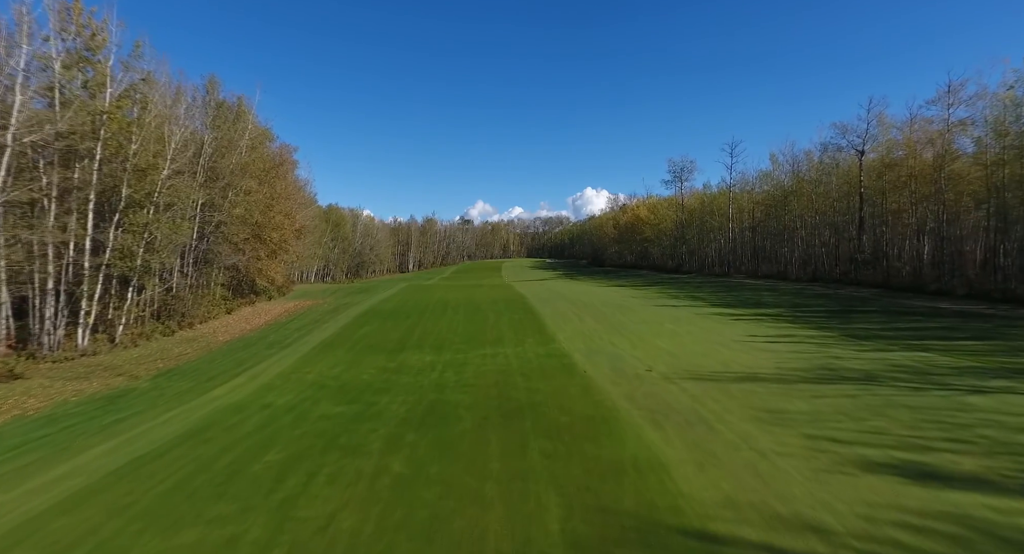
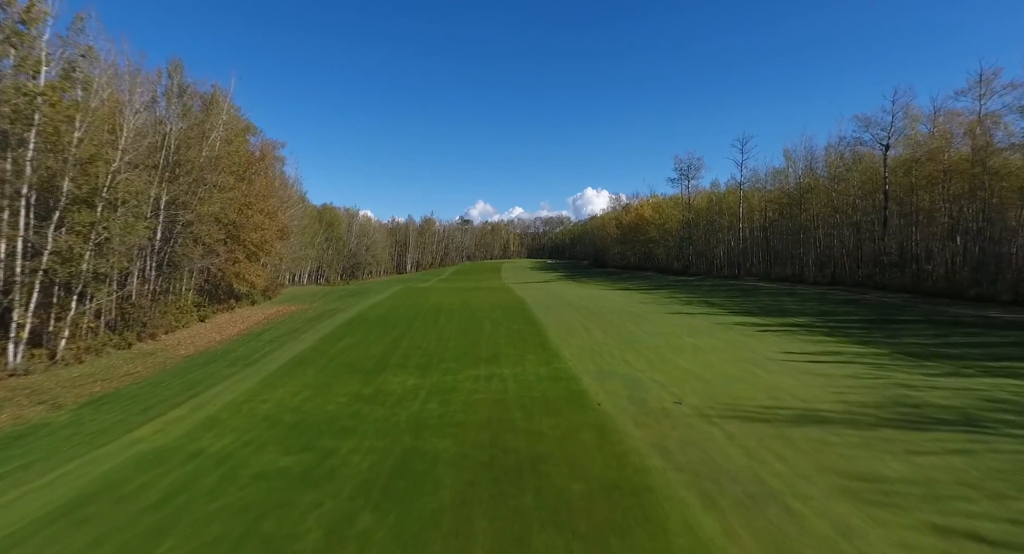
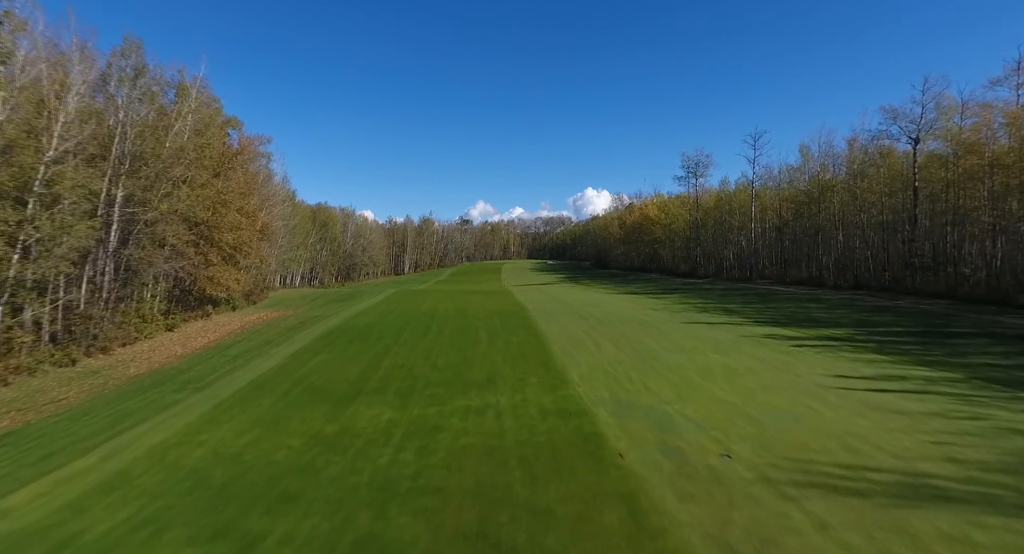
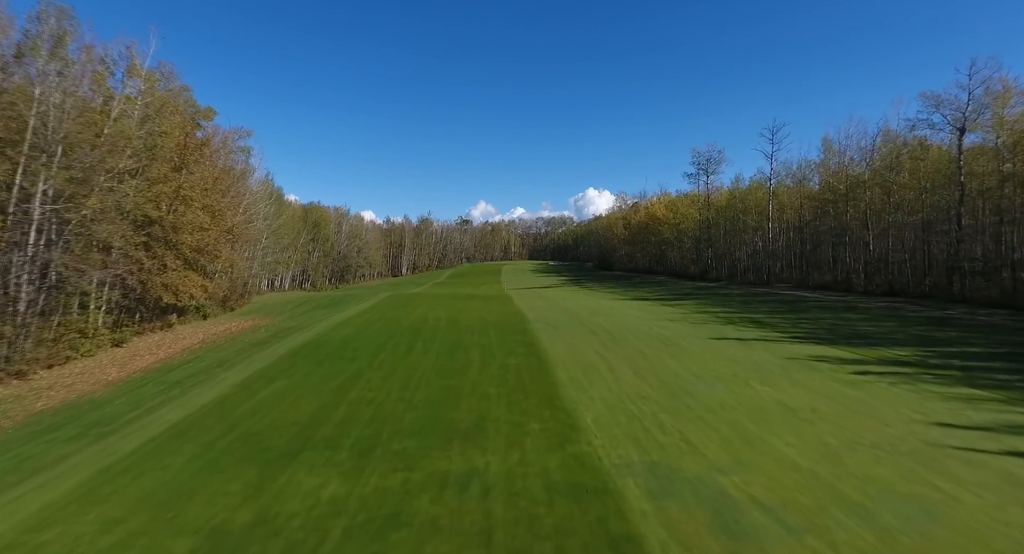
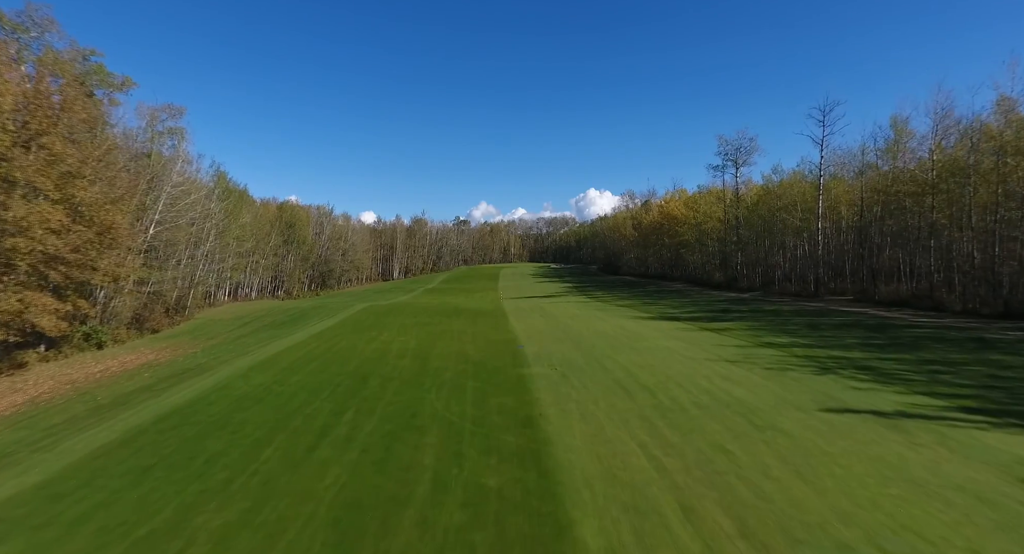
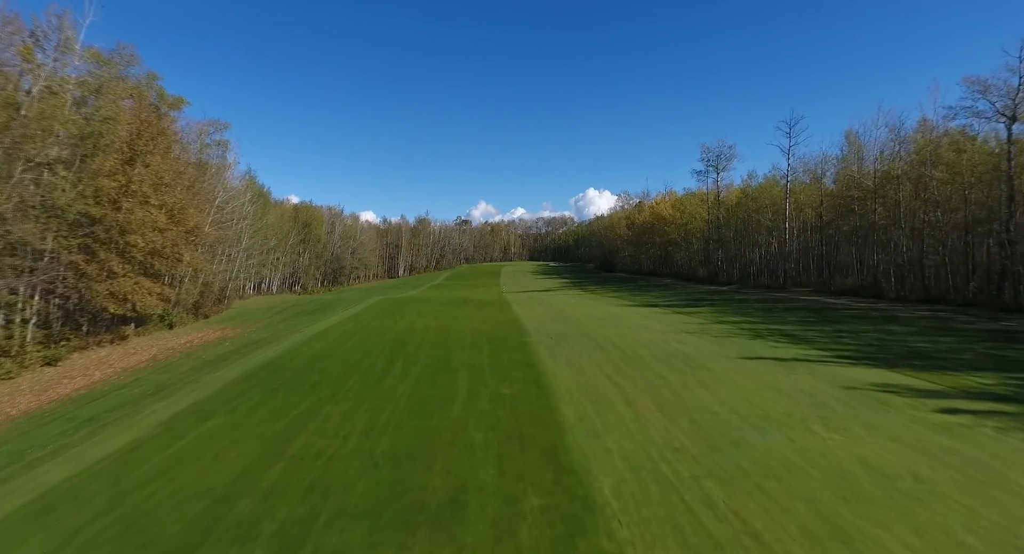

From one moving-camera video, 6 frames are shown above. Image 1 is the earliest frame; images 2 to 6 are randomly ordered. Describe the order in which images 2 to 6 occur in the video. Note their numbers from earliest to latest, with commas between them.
2, 3, 4, 6, 5
